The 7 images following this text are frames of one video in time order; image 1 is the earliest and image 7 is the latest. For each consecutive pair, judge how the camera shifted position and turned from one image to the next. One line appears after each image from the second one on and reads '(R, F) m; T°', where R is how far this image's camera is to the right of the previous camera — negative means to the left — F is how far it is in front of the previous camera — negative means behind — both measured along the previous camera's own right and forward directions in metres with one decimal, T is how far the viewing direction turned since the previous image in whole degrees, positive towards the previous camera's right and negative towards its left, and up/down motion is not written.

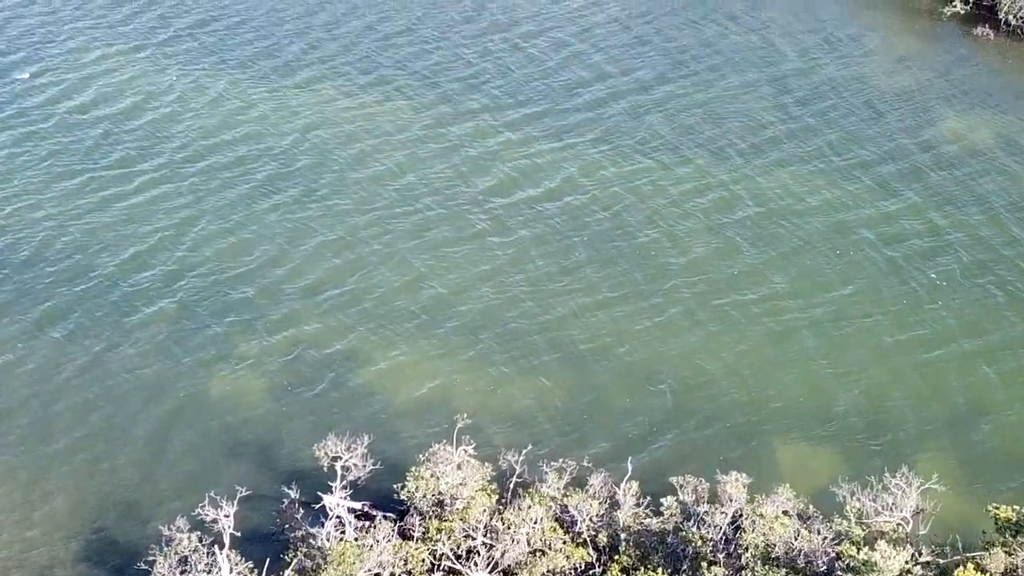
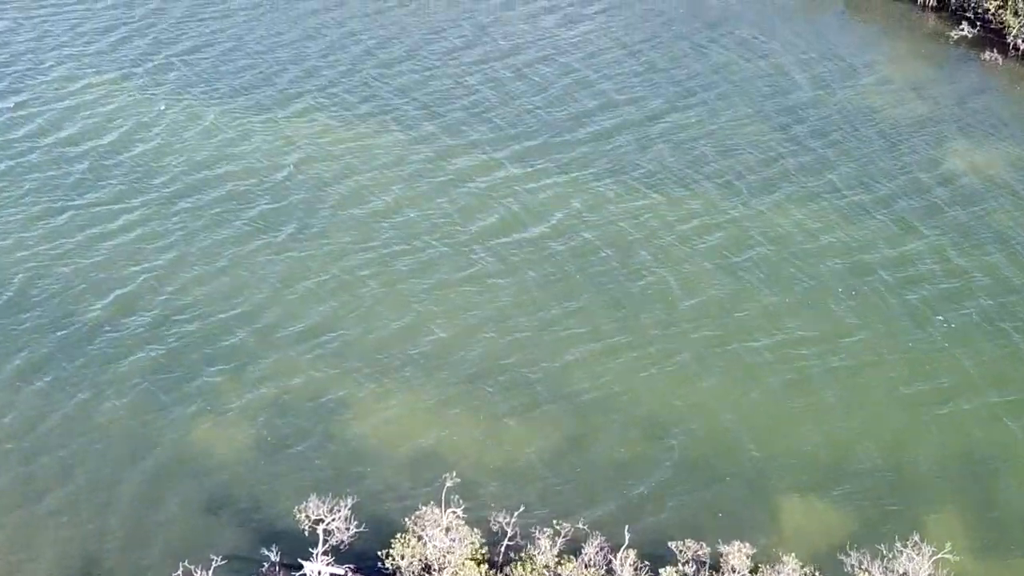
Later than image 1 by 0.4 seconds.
(+0.7, +1.3) m; -2°
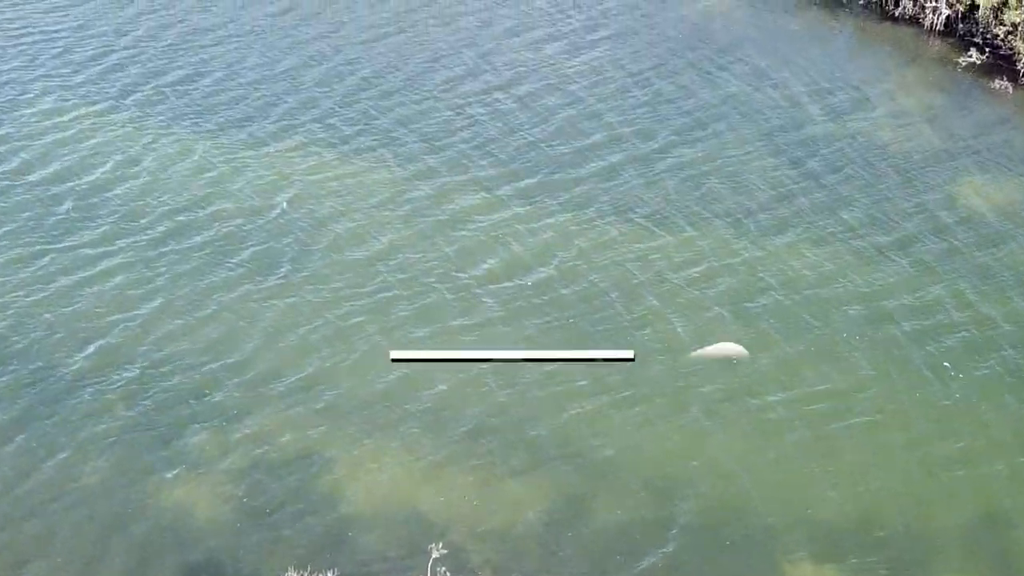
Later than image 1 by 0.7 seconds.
(-0.2, +1.0) m; 0°
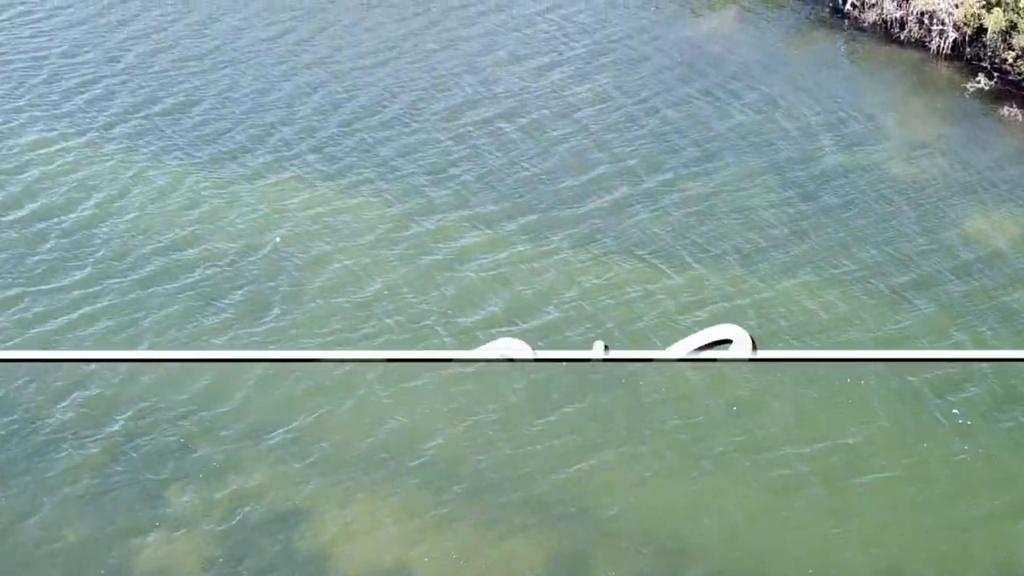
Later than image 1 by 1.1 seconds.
(-0.1, +0.9) m; 0°
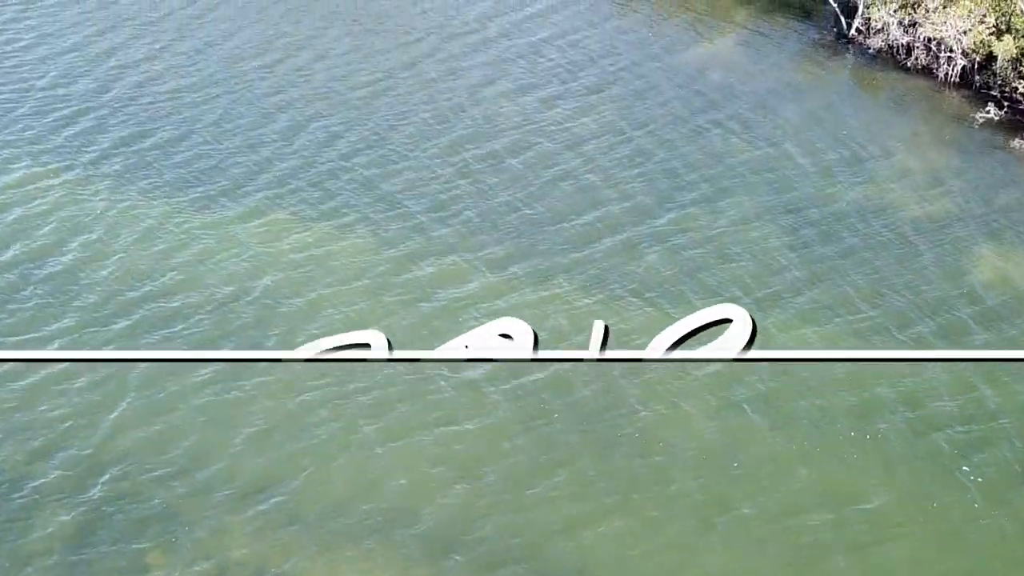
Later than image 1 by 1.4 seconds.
(-0.2, +1.1) m; 0°
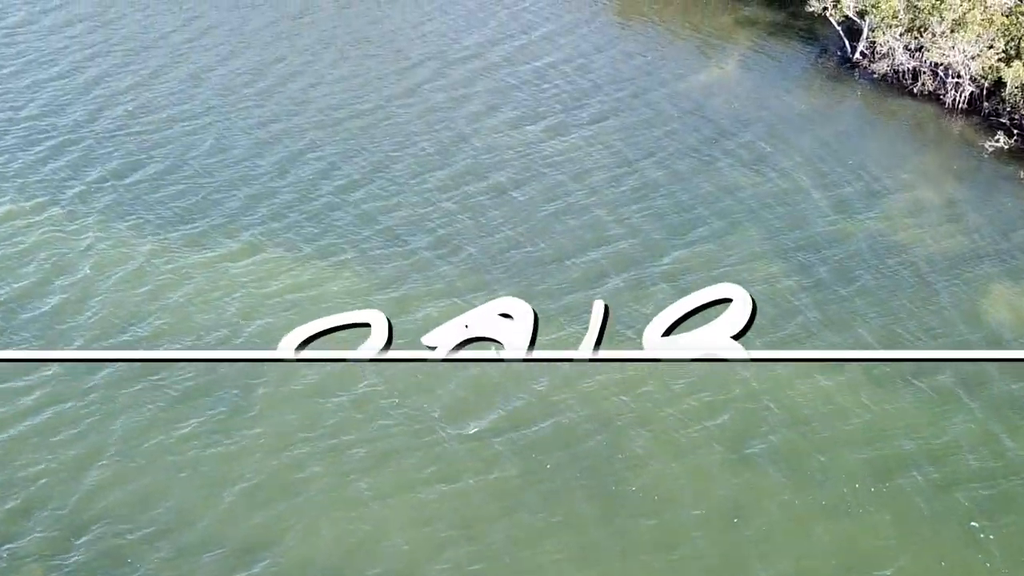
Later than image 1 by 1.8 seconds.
(-0.1, +0.9) m; 0°
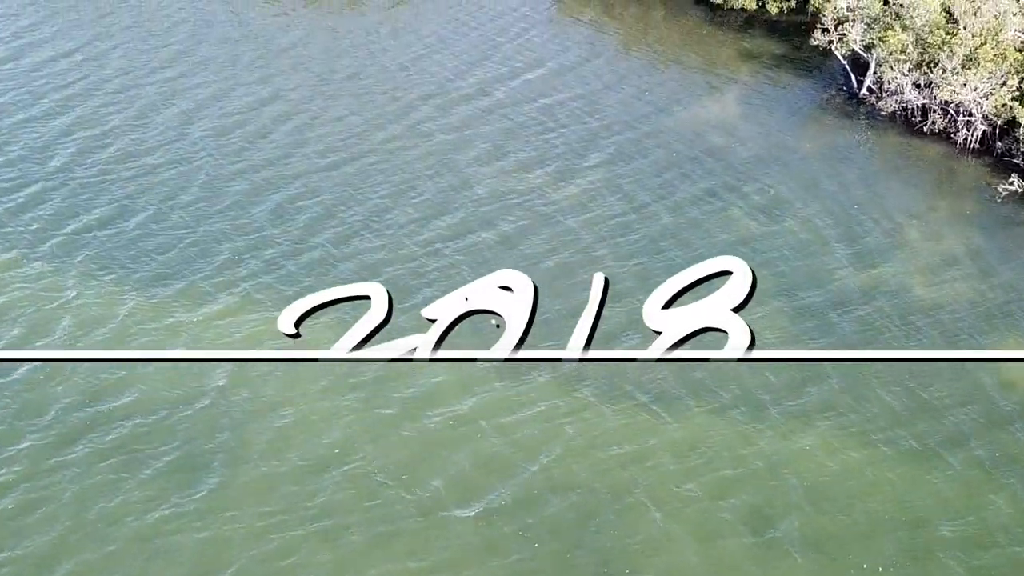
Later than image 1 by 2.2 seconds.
(-0.2, +1.4) m; 0°
